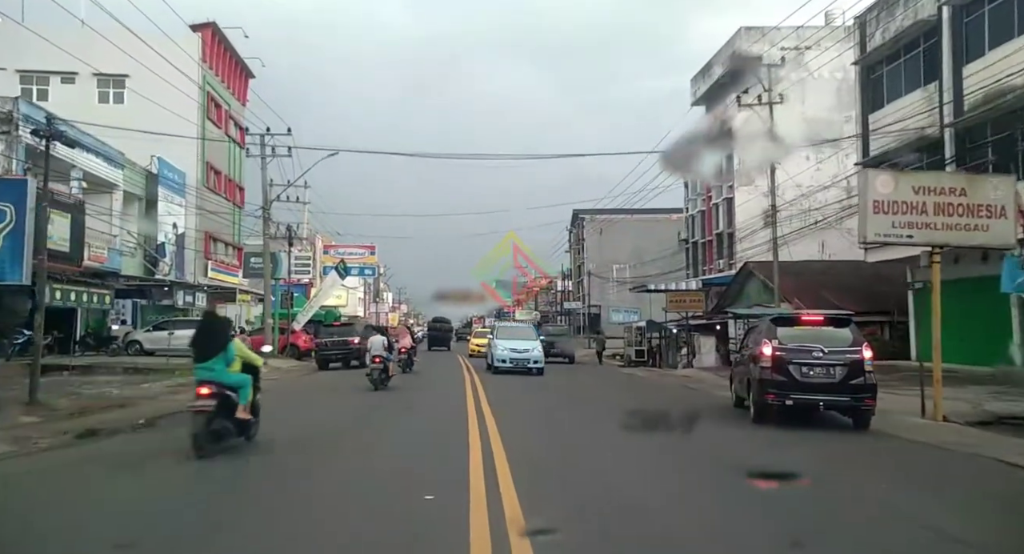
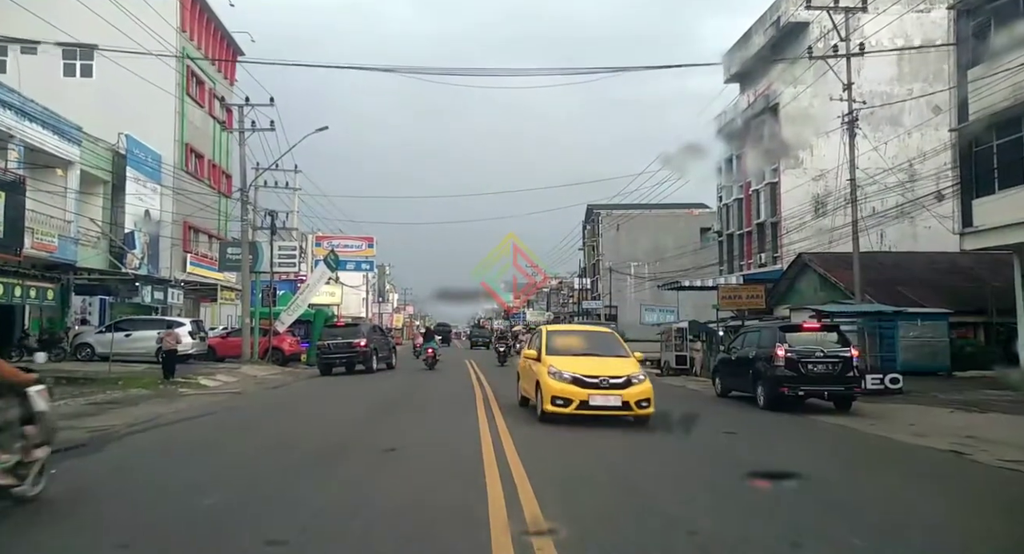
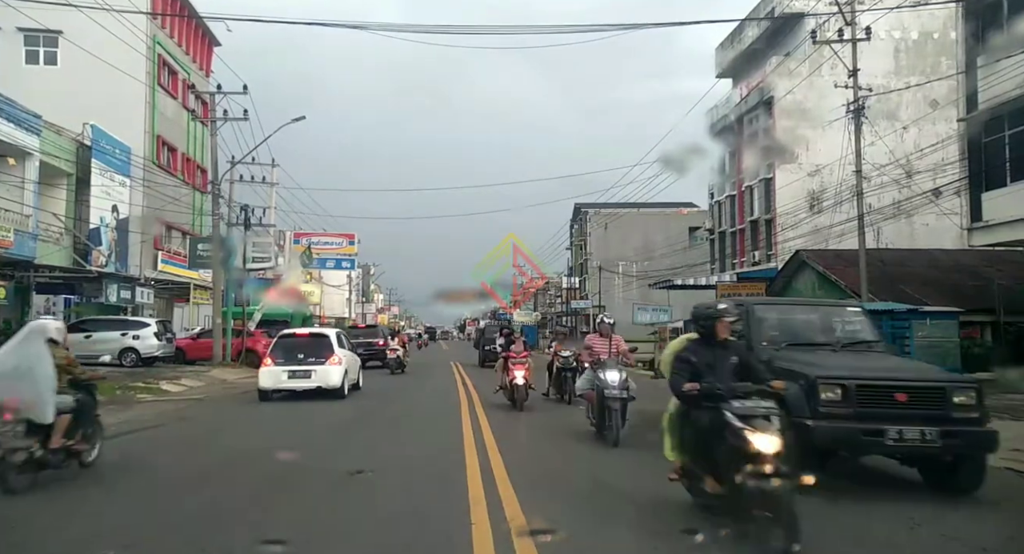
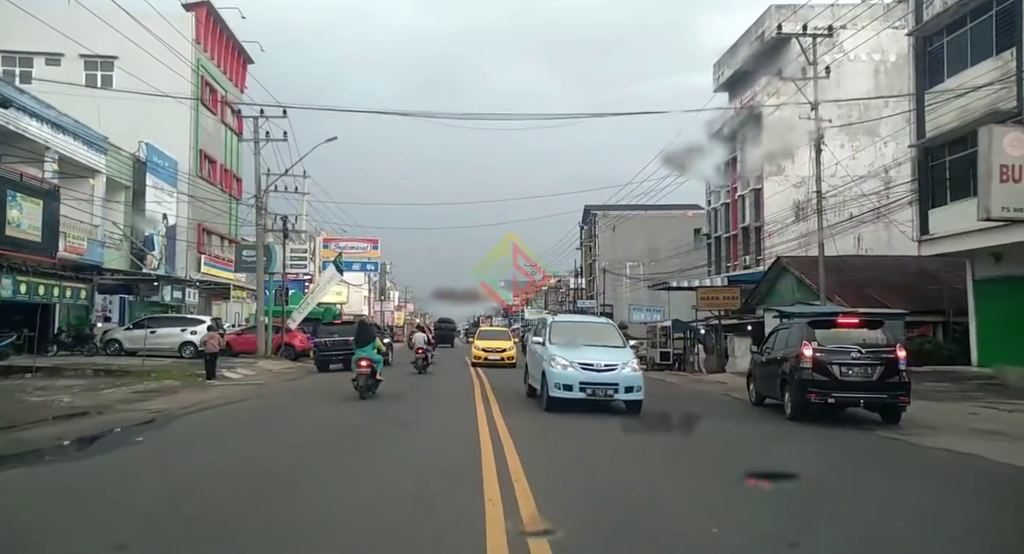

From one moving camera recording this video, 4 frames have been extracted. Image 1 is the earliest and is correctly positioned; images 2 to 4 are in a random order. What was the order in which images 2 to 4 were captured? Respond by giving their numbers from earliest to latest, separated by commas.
4, 2, 3
